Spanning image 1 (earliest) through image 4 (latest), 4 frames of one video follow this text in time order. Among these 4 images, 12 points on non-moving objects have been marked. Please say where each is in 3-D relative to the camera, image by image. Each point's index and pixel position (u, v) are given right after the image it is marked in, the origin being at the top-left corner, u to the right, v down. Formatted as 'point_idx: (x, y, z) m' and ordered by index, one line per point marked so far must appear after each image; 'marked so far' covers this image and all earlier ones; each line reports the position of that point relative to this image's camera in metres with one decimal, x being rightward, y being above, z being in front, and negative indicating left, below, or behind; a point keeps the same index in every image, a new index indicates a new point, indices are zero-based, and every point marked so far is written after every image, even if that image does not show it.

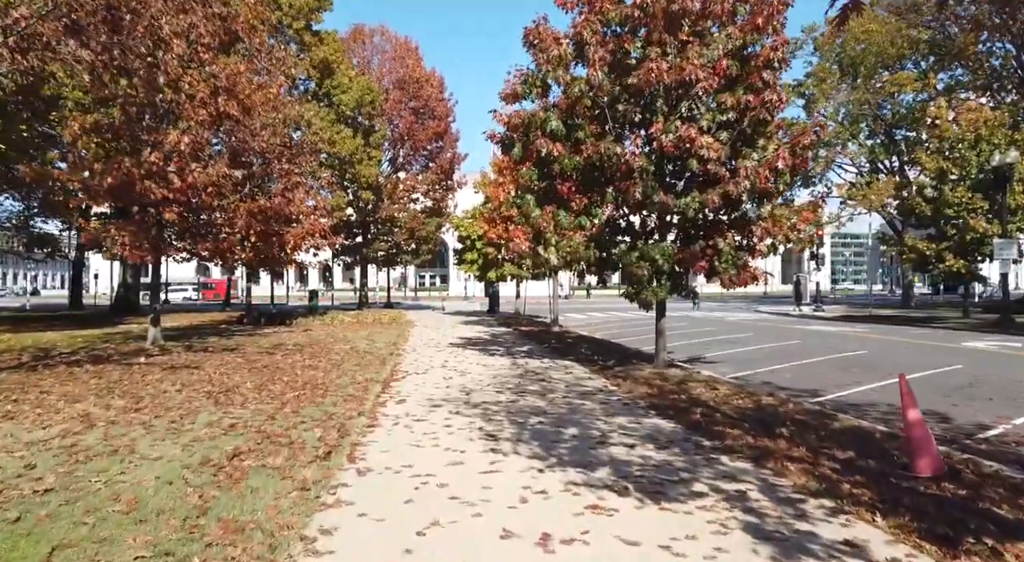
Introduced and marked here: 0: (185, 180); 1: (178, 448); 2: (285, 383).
0: (-7.5, +2.4, +13.6) m
1: (-3.2, -1.6, +5.6) m
2: (-3.7, -1.7, +9.6) m
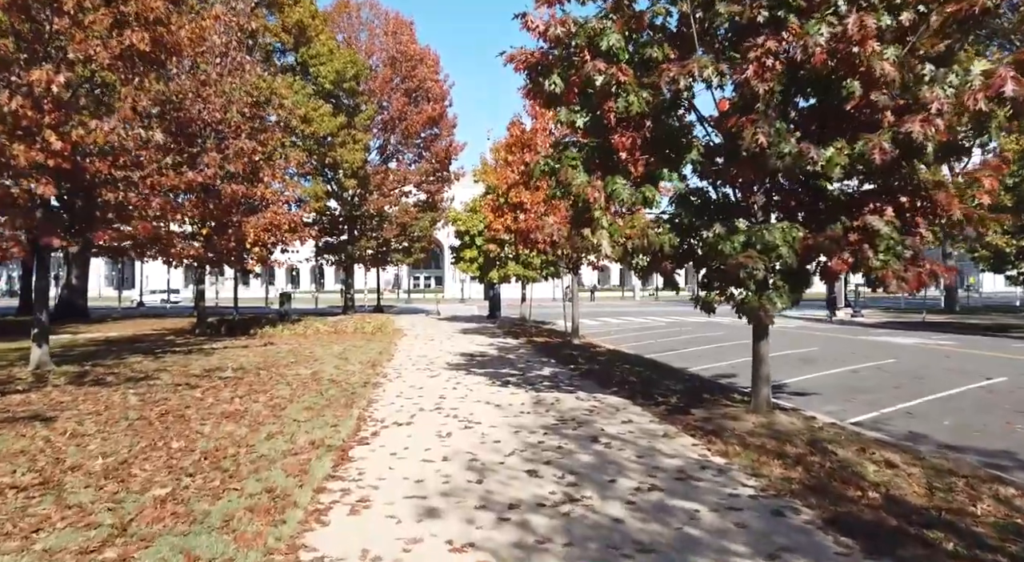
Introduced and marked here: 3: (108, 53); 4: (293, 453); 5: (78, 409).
0: (-7.2, +2.3, +9.6) m
1: (-2.8, -1.6, +1.7) m
2: (-3.3, -1.7, +5.6) m
3: (-7.2, +4.0, +10.4) m
4: (-2.3, -1.8, +6.1) m
5: (-5.6, -1.6, +7.6) m
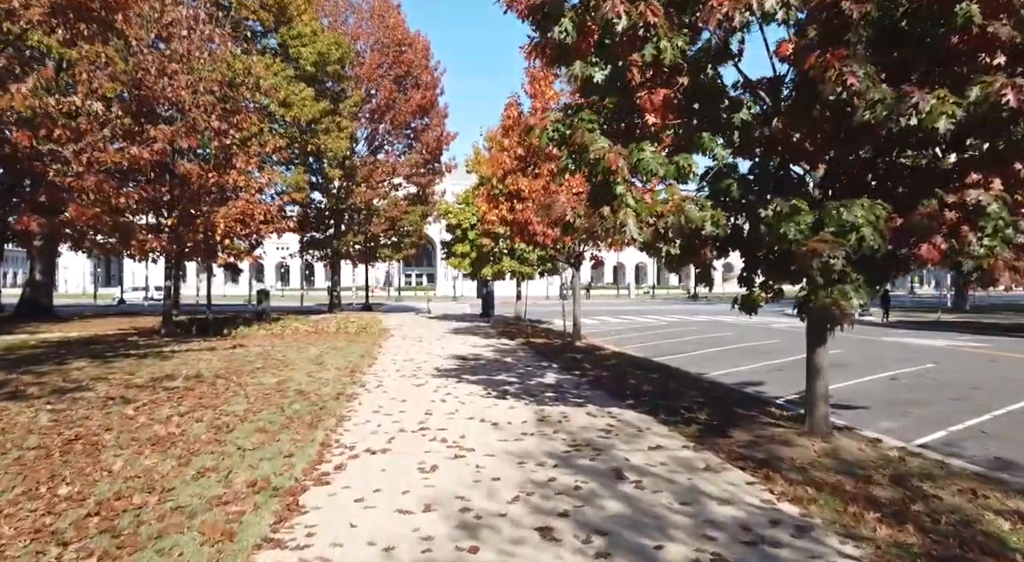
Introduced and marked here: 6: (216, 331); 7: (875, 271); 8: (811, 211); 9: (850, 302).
0: (-7.2, +2.4, +8.0) m
1: (-2.7, -1.6, +0.1) m
2: (-3.3, -1.6, +4.1) m
3: (-7.2, +4.1, +8.8) m
4: (-2.2, -1.7, +4.5) m
5: (-5.6, -1.6, +6.0) m
6: (-9.8, -1.6, +19.3) m
7: (+3.6, +0.1, +5.8) m
8: (+2.8, +0.7, +5.4) m
9: (+3.1, -0.2, +5.3) m
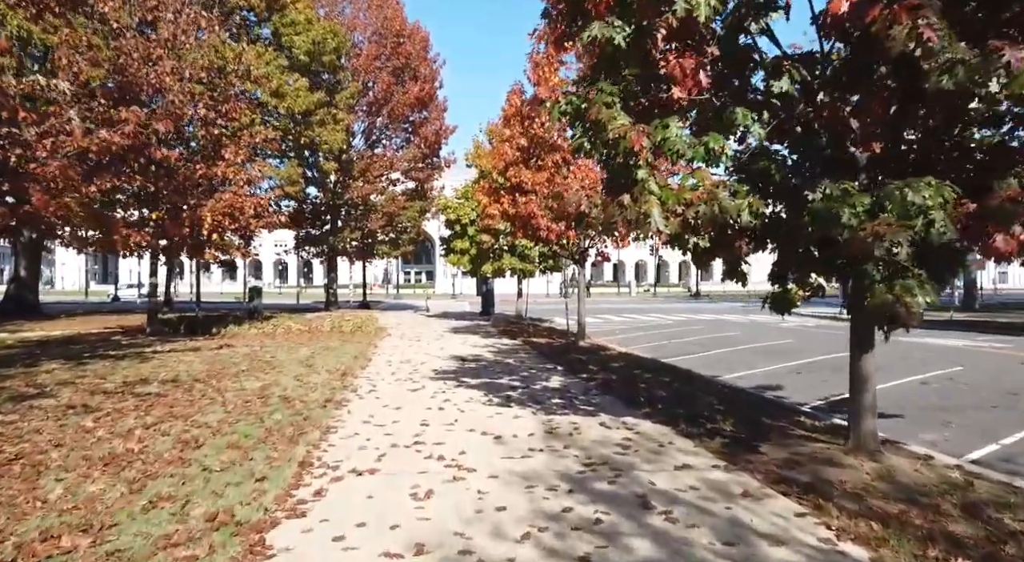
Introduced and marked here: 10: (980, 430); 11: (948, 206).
0: (-7.1, +2.5, +7.2) m
1: (-2.6, -1.6, -0.6) m
2: (-3.2, -1.6, +3.3) m
3: (-7.1, +4.2, +8.0) m
4: (-2.2, -1.7, +3.8) m
5: (-5.5, -1.5, +5.2) m
6: (-9.7, -1.5, +18.5) m
7: (+3.7, +0.1, +5.0) m
8: (+2.8, +0.7, +4.6) m
9: (+3.1, -0.2, +4.5) m
10: (+6.0, -1.9, +7.5) m
11: (+3.3, +0.5, +4.3) m
